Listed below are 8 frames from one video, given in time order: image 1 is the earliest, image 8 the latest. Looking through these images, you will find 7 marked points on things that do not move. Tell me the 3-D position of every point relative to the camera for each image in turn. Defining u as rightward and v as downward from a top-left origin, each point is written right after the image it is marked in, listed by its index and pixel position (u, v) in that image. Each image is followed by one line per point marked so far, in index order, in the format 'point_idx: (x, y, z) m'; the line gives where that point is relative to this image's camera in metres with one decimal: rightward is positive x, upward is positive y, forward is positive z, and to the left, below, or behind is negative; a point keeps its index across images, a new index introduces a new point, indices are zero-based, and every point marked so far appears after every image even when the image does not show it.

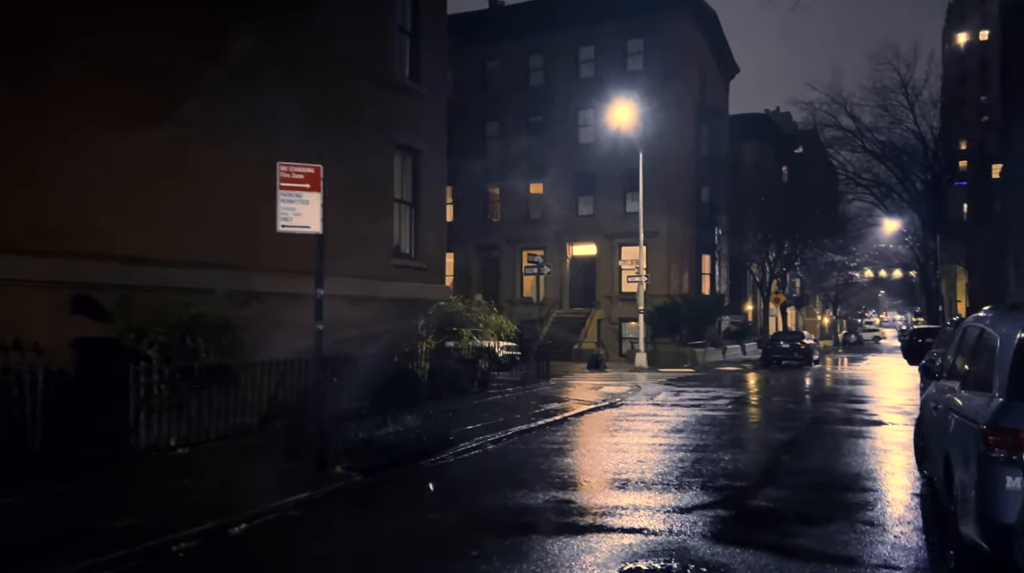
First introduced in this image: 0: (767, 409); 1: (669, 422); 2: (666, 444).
0: (+4.9, -2.3, +19.6) m
1: (+2.5, -2.1, +16.0) m
2: (+2.0, -2.0, +13.0) m
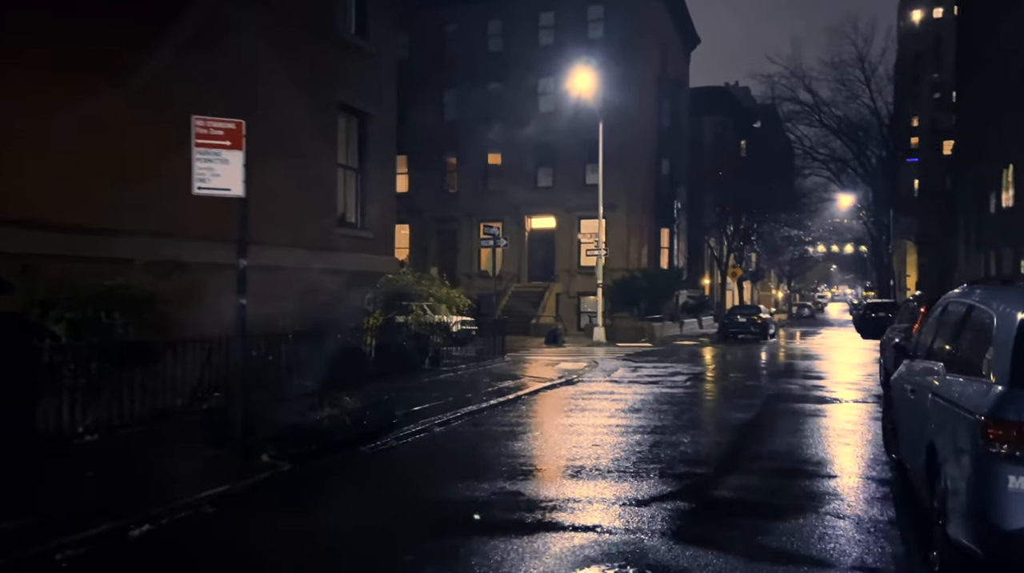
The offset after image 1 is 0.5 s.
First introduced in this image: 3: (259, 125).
0: (+4.0, -1.8, +19.0) m
1: (+1.7, -1.7, +15.3) m
2: (+1.4, -1.7, +12.3) m
3: (-3.7, +2.3, +14.8) m
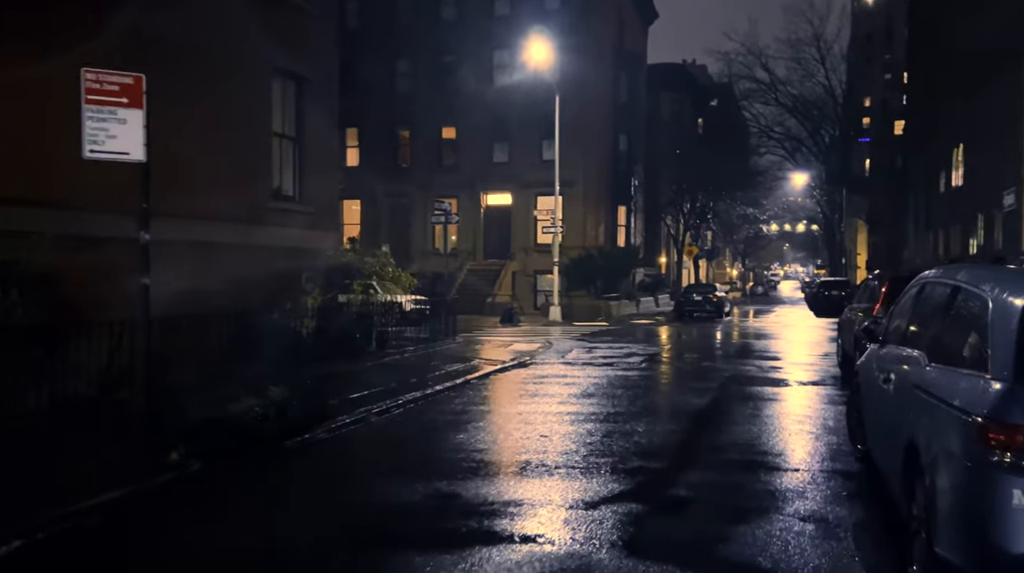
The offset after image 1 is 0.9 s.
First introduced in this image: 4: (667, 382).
0: (+3.1, -1.4, +18.4) m
1: (+1.0, -1.4, +14.6) m
2: (+0.7, -1.4, +11.6) m
3: (-4.4, +2.6, +13.8) m
4: (+2.3, -1.4, +15.3) m
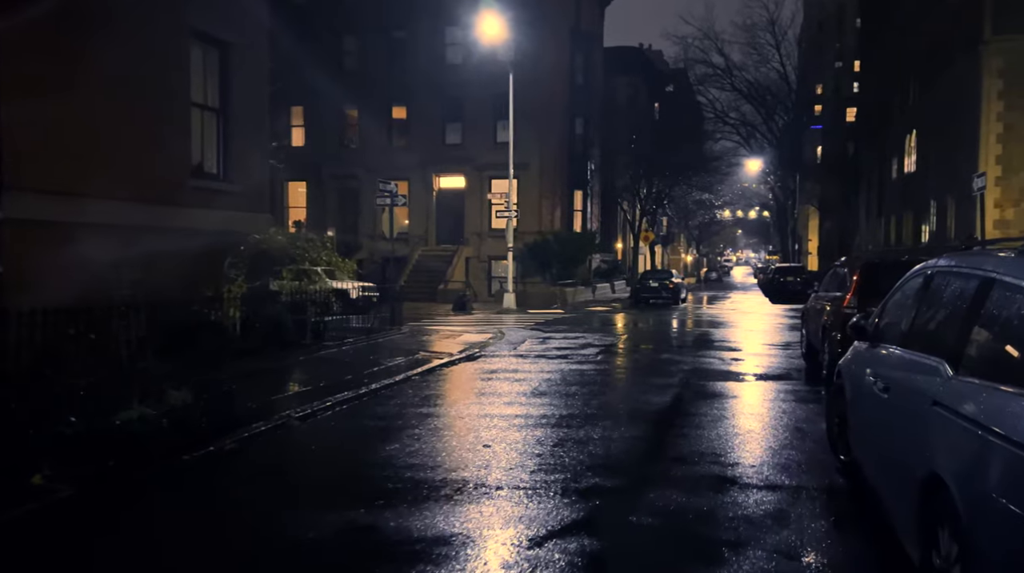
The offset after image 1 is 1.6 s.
0: (+2.2, -1.2, +17.3) m
1: (+0.2, -1.3, +13.5) m
2: (+0.1, -1.3, +10.4) m
3: (-5.1, +2.8, +12.3) m
4: (+1.5, -1.3, +14.1) m
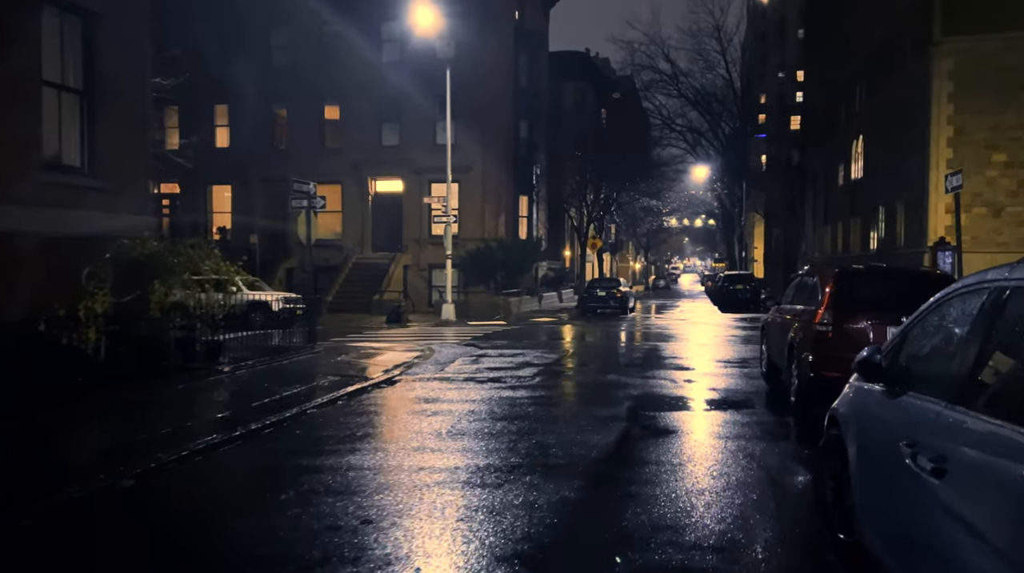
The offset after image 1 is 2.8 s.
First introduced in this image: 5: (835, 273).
0: (+1.1, -1.4, +15.3) m
1: (-0.7, -1.4, +11.3) m
2: (-0.7, -1.5, +8.3) m
3: (-5.9, +2.6, +10.0) m
4: (+0.6, -1.4, +12.1) m
5: (+3.7, +0.2, +11.6) m
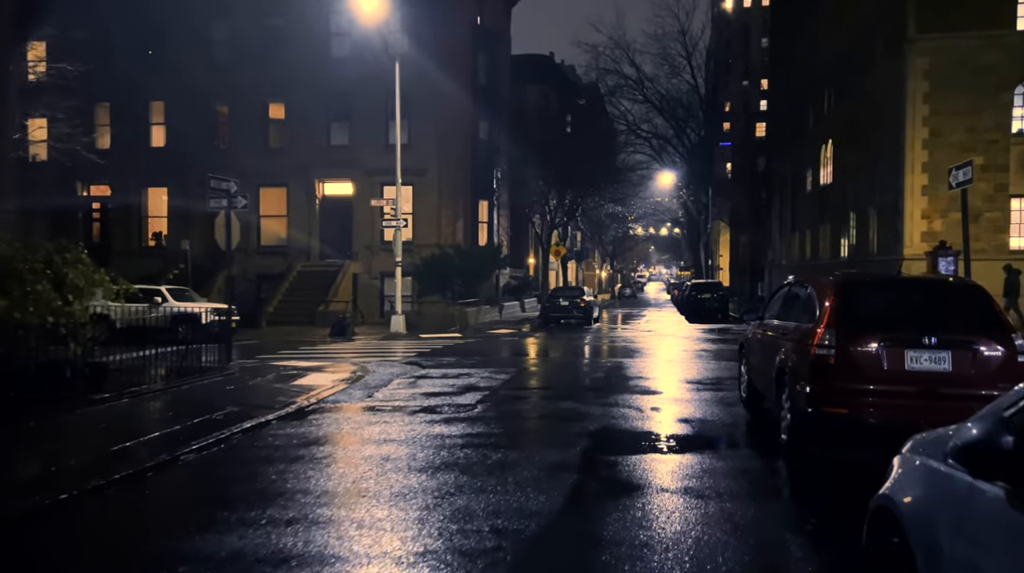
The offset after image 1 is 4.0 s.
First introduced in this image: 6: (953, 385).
0: (+0.3, -1.5, +13.0) m
1: (-1.3, -1.5, +9.0) m
2: (-1.2, -1.6, +6.0) m
3: (-6.6, +2.5, +7.5) m
4: (-0.1, -1.6, +9.8) m
5: (+3.0, 0.0, +9.5) m
6: (+3.9, -0.9, +8.9) m
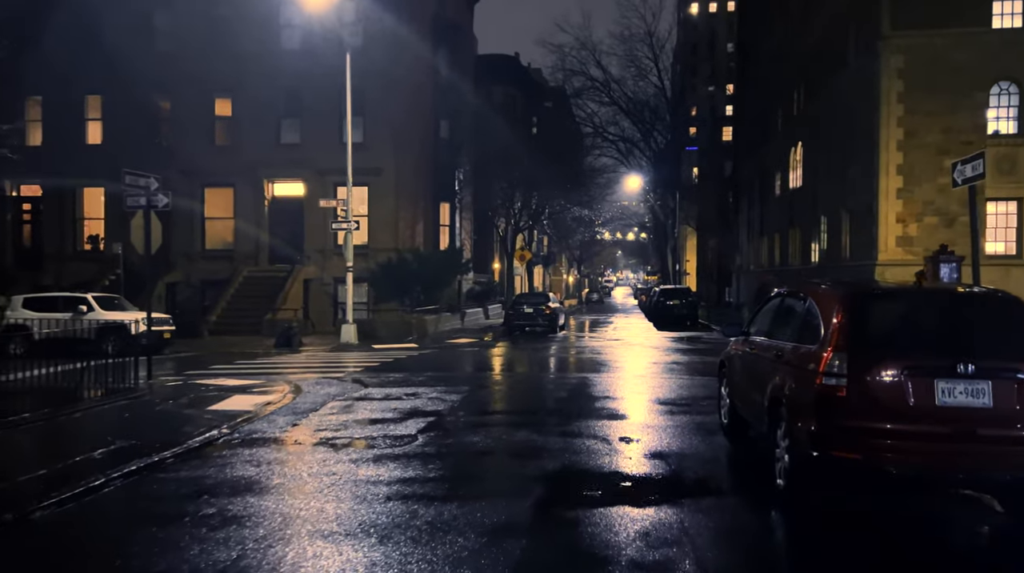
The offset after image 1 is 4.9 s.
0: (-0.3, -1.7, +11.2) m
1: (-1.8, -1.6, +7.1) m
2: (-1.6, -1.7, +4.1) m
3: (-7.0, +2.4, +5.5) m
4: (-0.6, -1.7, +8.0) m
5: (+2.6, -0.1, +7.7) m
6: (+3.4, -1.0, +7.2) m
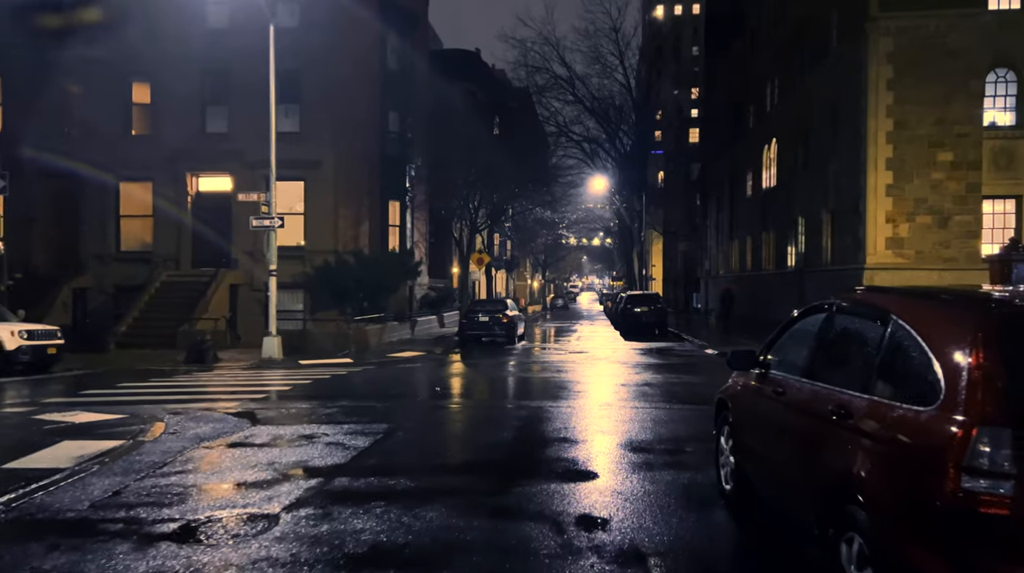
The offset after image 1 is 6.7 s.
0: (-1.0, -1.7, +7.6) m
1: (-2.4, -1.7, +3.5) m
2: (-2.0, -1.7, +0.5) m
3: (-7.5, +2.4, +1.7) m
4: (-1.2, -1.7, +4.4) m
5: (+2.0, -0.1, +4.3) m
6: (+2.9, -1.0, +3.8) m
